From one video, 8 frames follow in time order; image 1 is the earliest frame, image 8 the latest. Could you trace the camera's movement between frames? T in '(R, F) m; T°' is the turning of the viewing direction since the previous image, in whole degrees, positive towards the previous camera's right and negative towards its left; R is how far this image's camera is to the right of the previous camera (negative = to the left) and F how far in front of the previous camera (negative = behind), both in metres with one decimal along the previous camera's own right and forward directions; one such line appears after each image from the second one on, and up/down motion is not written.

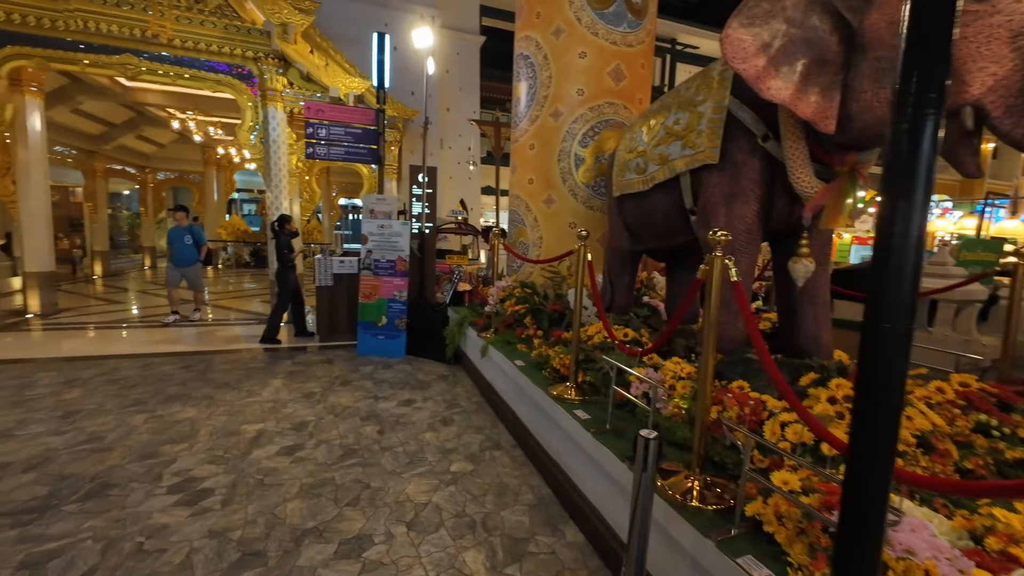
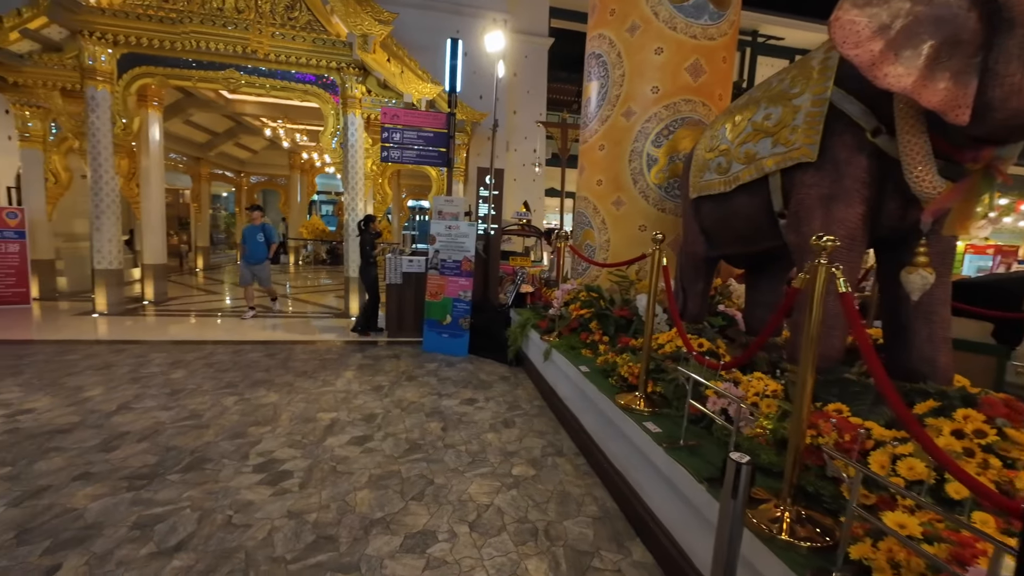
(-0.1, 0.0) m; -8°
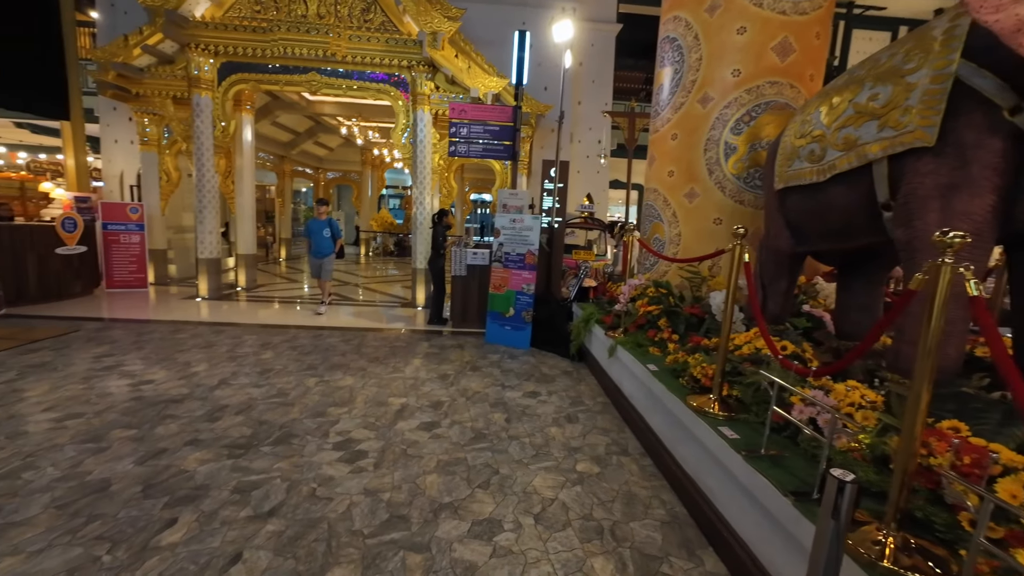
(-0.1, 0.0) m; -8°
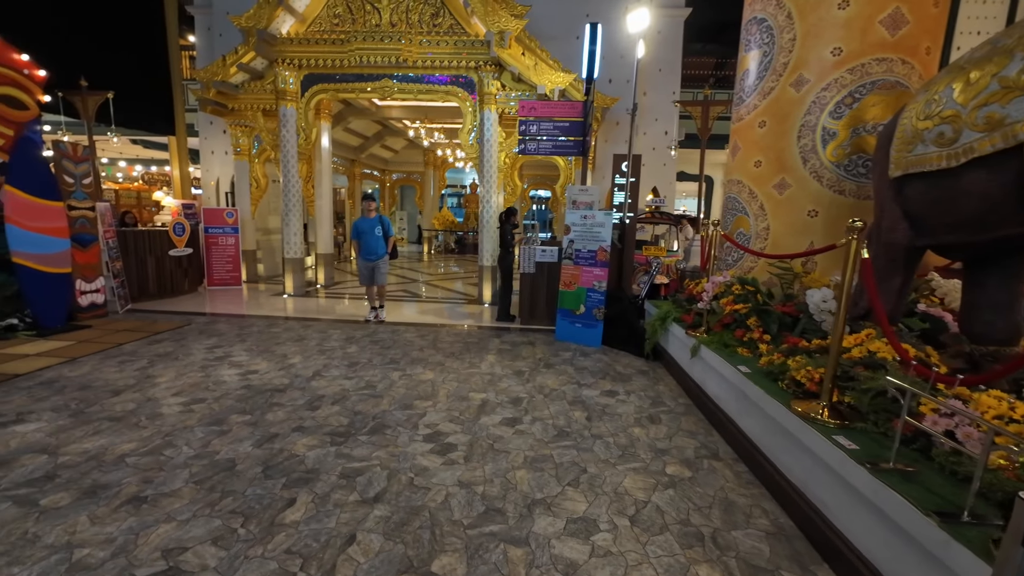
(-0.2, 0.0) m; -7°
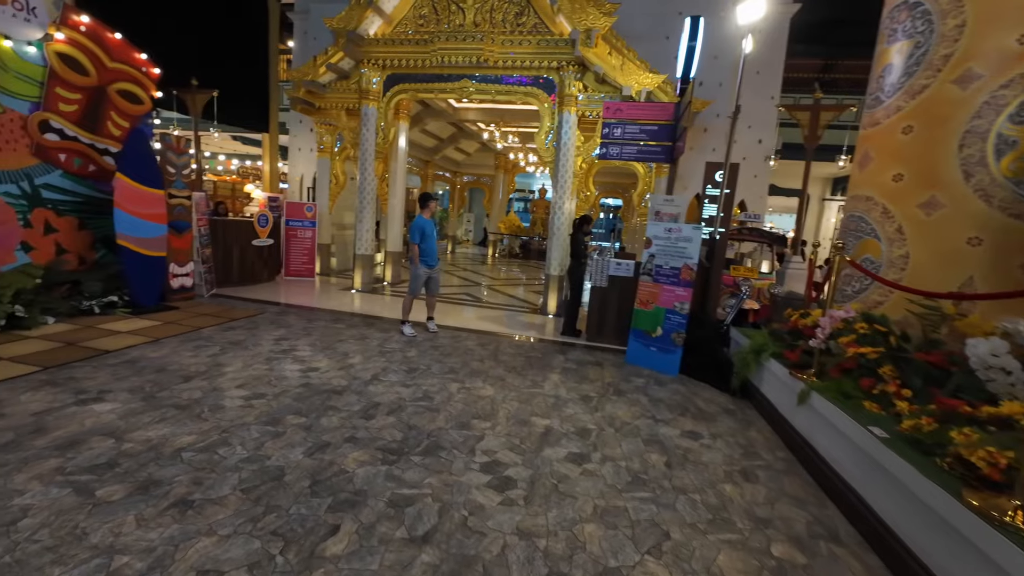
(-0.1, +0.3) m; -8°
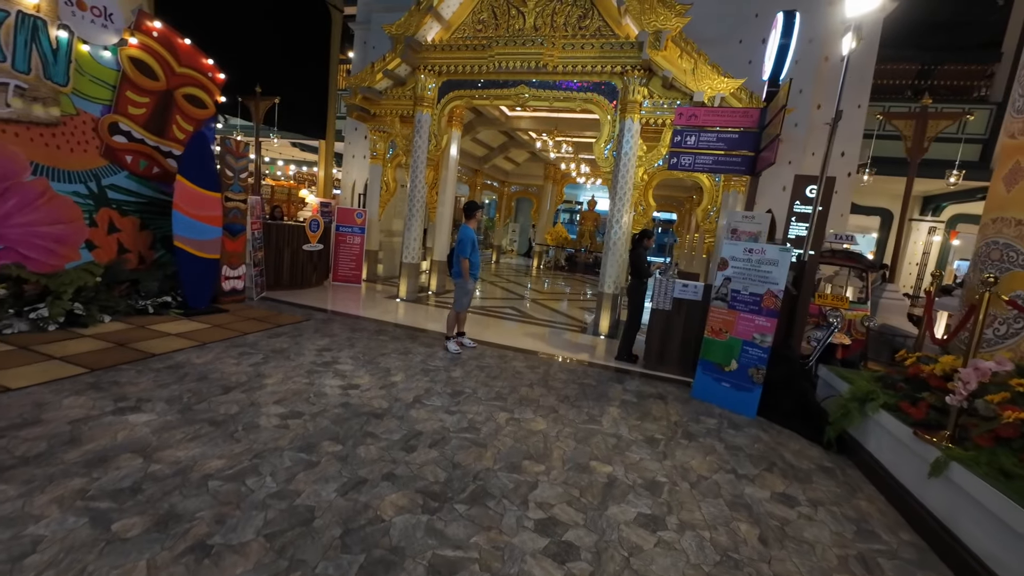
(-0.2, +0.4) m; -5°
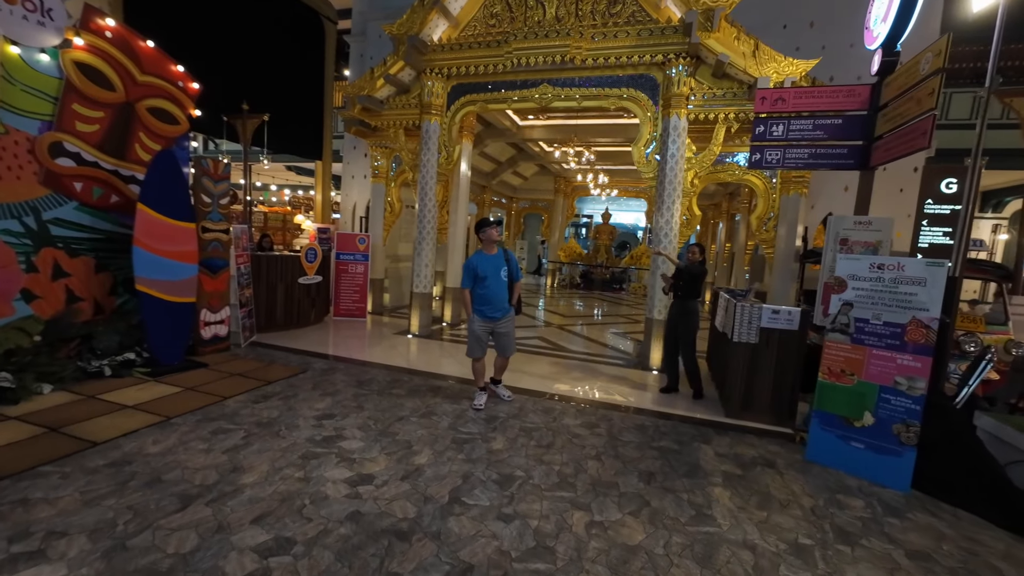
(-0.4, +1.0) m; 0°
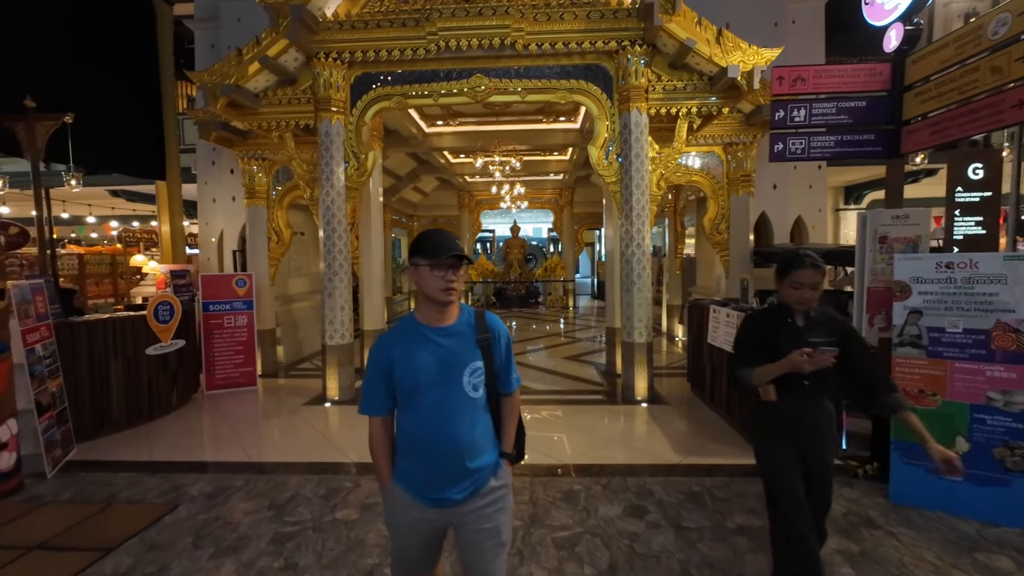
(-0.7, +1.3) m; +15°
